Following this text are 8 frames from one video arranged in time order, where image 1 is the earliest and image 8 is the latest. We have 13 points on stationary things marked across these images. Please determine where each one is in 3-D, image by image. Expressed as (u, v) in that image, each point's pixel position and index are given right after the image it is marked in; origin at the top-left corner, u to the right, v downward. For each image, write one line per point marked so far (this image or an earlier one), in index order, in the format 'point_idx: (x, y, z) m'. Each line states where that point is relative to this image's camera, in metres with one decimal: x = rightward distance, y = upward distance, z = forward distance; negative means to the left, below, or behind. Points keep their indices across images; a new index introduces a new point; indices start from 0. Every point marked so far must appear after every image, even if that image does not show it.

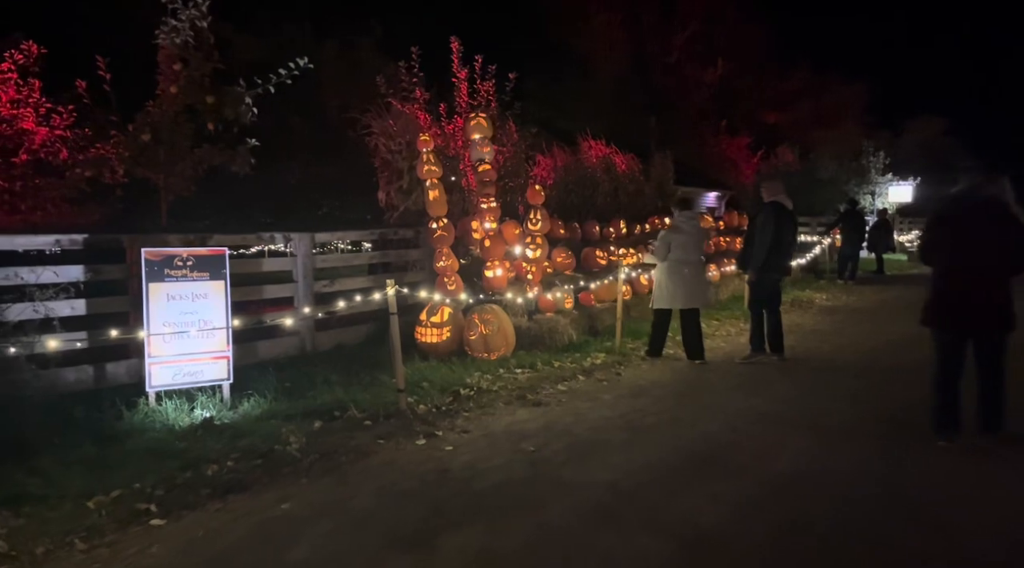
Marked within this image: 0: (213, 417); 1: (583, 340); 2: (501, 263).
0: (-2.7, -1.2, +6.8) m
1: (+1.0, -0.8, +10.9) m
2: (-0.2, +0.3, +11.2) m
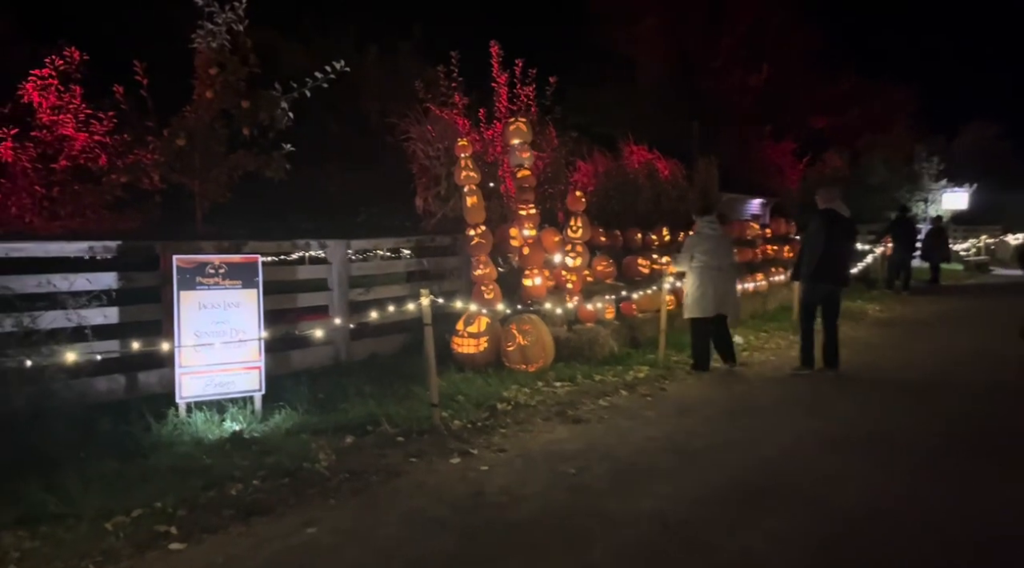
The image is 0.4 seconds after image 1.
0: (-2.4, -1.3, +6.6) m
1: (+1.6, -1.0, +10.5) m
2: (+0.4, +0.2, +10.8) m
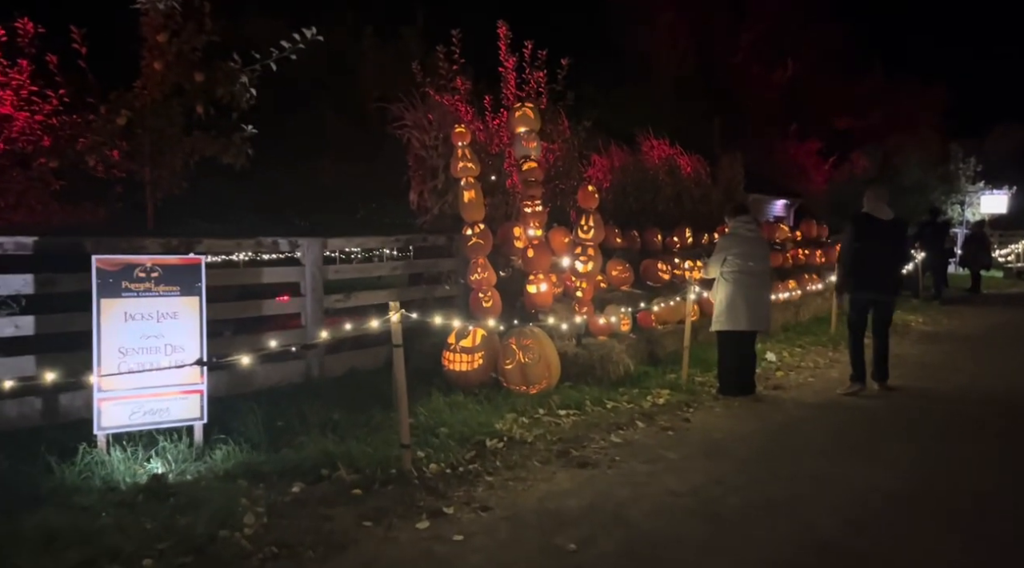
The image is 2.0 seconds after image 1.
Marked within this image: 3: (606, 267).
0: (-2.5, -1.3, +5.3) m
1: (+1.6, -1.1, +9.2) m
2: (+0.4, +0.1, +9.5) m
3: (+1.4, +0.3, +11.4) m
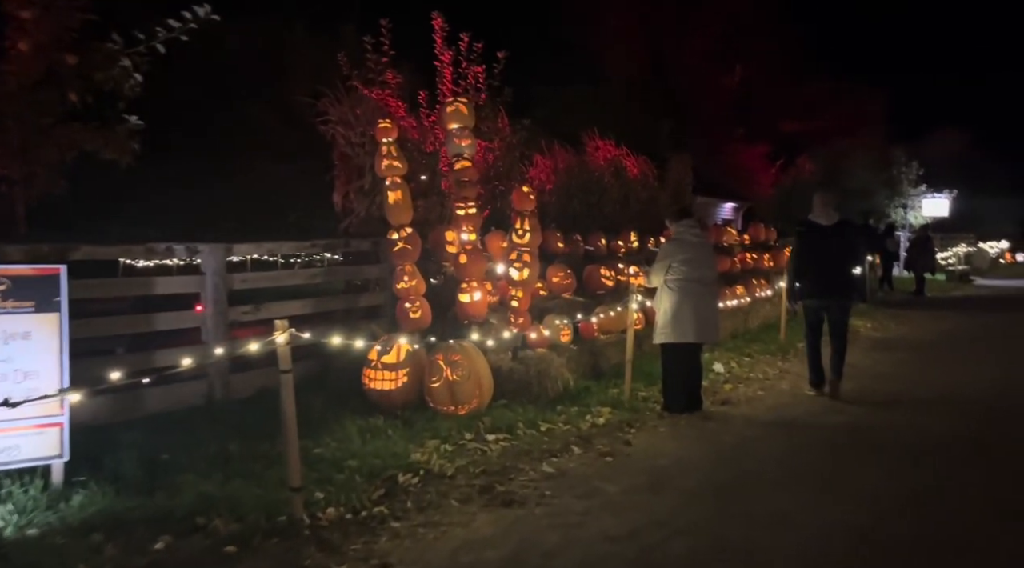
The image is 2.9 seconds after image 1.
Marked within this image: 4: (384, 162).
0: (-3.0, -1.4, +4.4) m
1: (+0.8, -1.2, +8.6) m
2: (-0.4, 0.0, +8.8) m
3: (+0.5, +0.2, +10.8) m
4: (-1.5, +1.4, +8.6) m
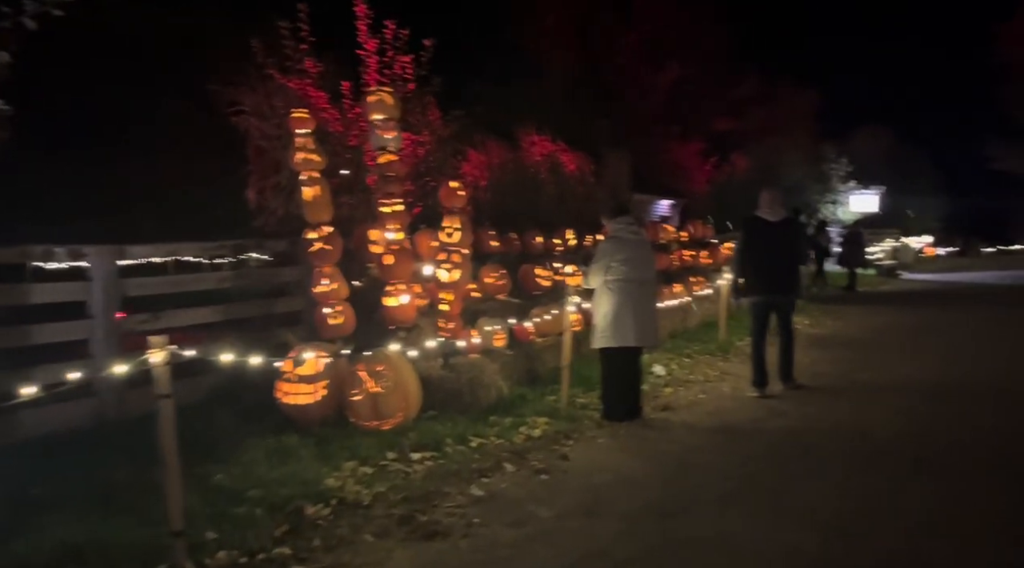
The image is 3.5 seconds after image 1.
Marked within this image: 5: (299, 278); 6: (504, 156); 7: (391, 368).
0: (-3.4, -1.5, +3.6) m
1: (+0.1, -1.2, +8.1) m
2: (-1.2, 0.0, +8.2) m
3: (-0.4, +0.1, +10.2) m
4: (-2.2, +1.4, +7.9) m
5: (-2.4, +0.1, +8.5) m
6: (-0.1, +2.3, +13.1) m
7: (-1.1, -0.8, +6.8) m
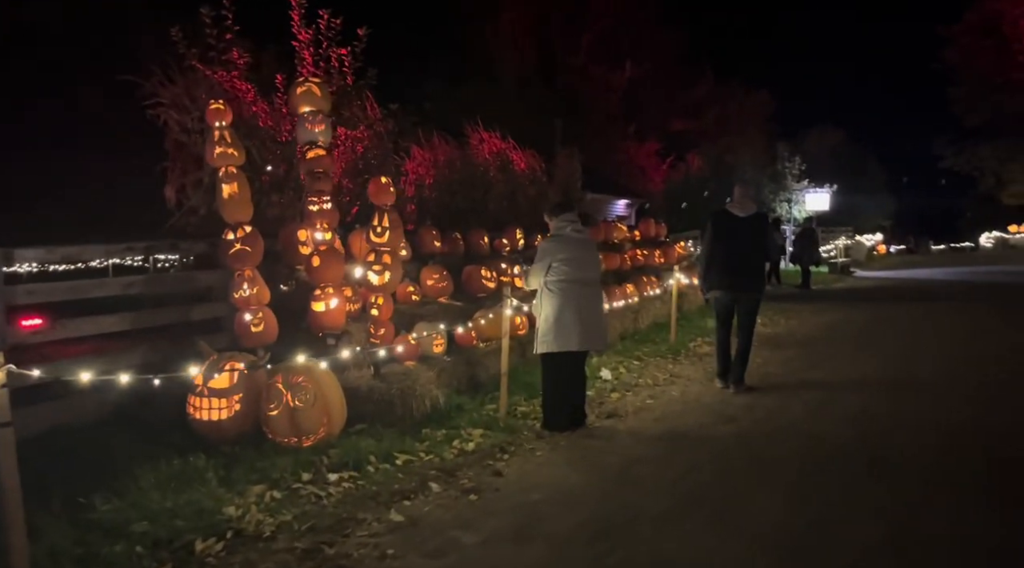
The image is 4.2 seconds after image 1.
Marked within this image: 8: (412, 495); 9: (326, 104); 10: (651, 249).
0: (-3.8, -1.6, +3.0) m
1: (-0.6, -1.2, +7.6) m
2: (-1.8, -0.1, +7.6) m
3: (-1.2, +0.1, +9.7) m
4: (-2.9, +1.3, +7.3) m
5: (-3.1, 0.0, +7.9) m
6: (-1.1, +2.2, +12.6) m
7: (-1.7, -0.8, +6.2) m
8: (-0.7, -1.4, +5.1) m
9: (-2.1, +2.1, +8.5) m
10: (+2.7, +0.7, +14.6) m
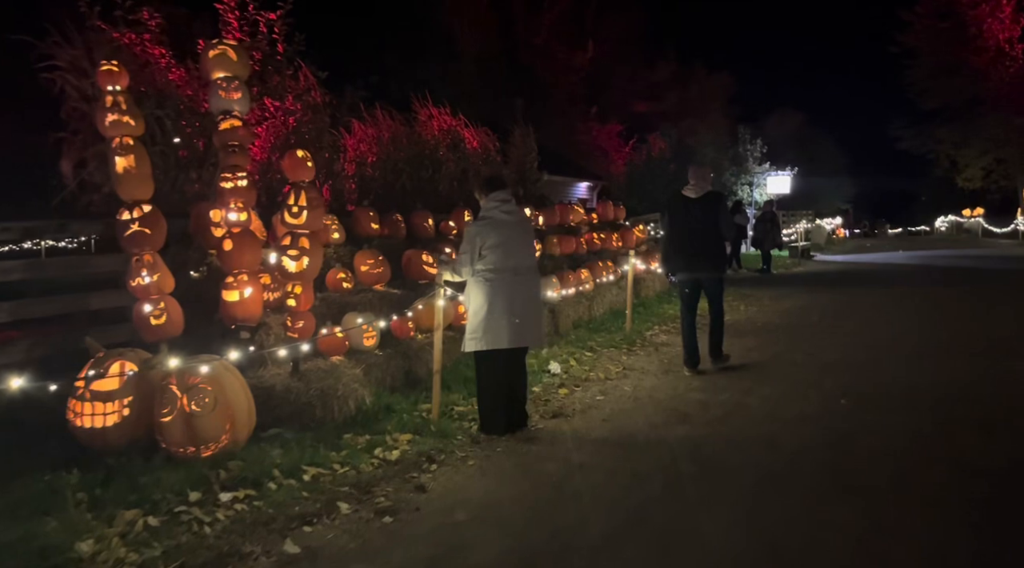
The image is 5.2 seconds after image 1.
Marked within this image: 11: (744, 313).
0: (-4.2, -1.5, +2.1) m
1: (-1.2, -1.1, +6.8) m
2: (-2.4, +0.1, +6.8) m
3: (-1.9, +0.3, +8.9) m
4: (-3.5, +1.4, +6.4) m
5: (-3.7, +0.1, +7.0) m
6: (-1.9, +2.5, +11.8) m
7: (-2.2, -0.7, +5.5) m
8: (-1.2, -1.4, +4.4) m
9: (-2.7, +2.2, +7.6) m
10: (+1.8, +1.0, +14.0) m
11: (+4.2, -0.5, +13.3) m
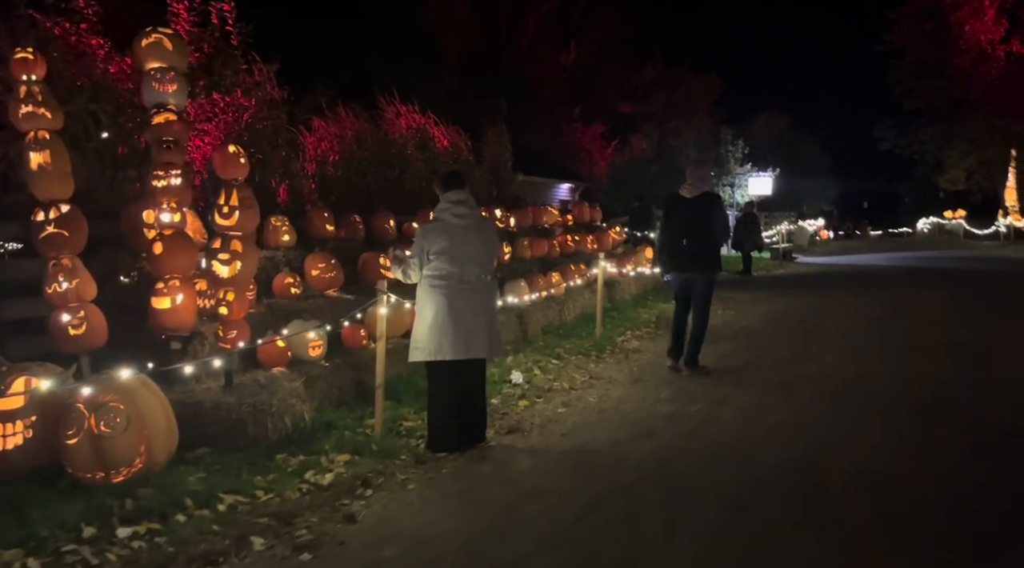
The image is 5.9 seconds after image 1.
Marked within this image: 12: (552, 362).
0: (-4.5, -1.6, +1.6) m
1: (-1.6, -1.1, +6.3) m
2: (-2.8, 0.0, +6.3) m
3: (-2.3, +0.2, +8.4) m
4: (-3.9, +1.4, +5.9) m
5: (-4.1, +0.1, +6.5) m
6: (-2.4, +2.4, +11.3) m
7: (-2.6, -0.8, +4.9) m
8: (-1.5, -1.4, +3.9) m
9: (-3.2, +2.1, +7.1) m
10: (+1.3, +0.9, +13.5) m
11: (+3.6, -0.5, +12.9) m
12: (+0.5, -0.9, +8.8) m
